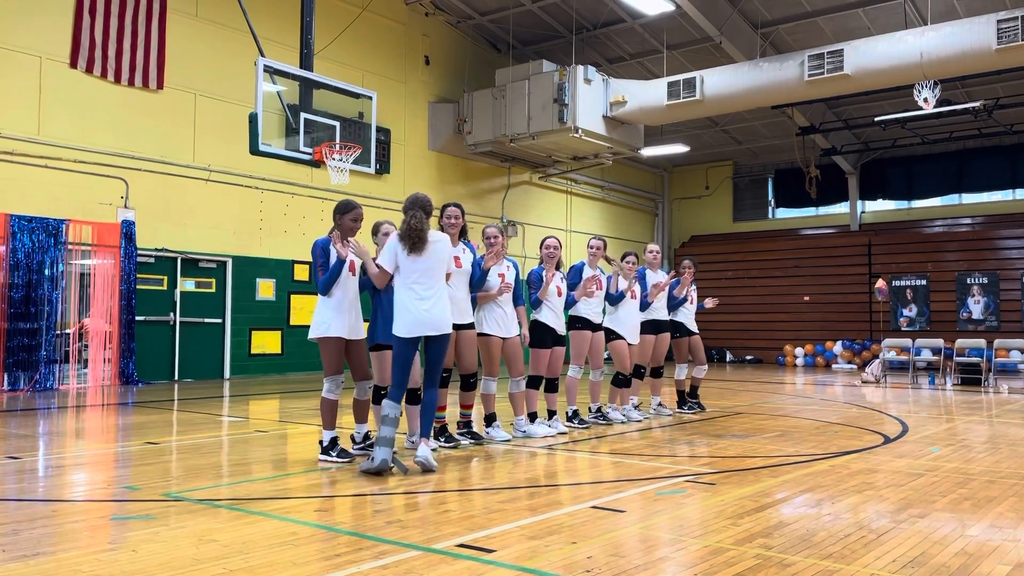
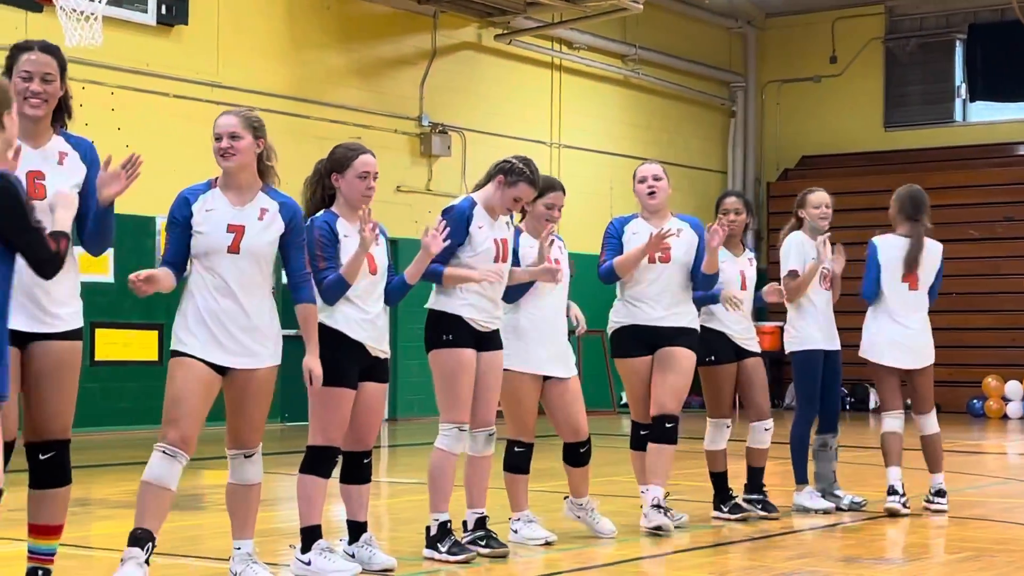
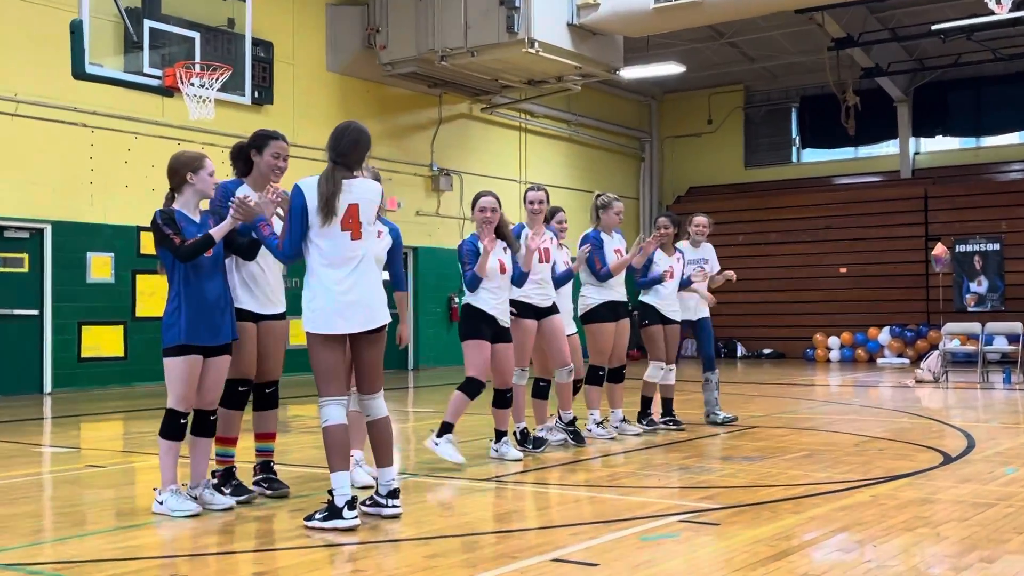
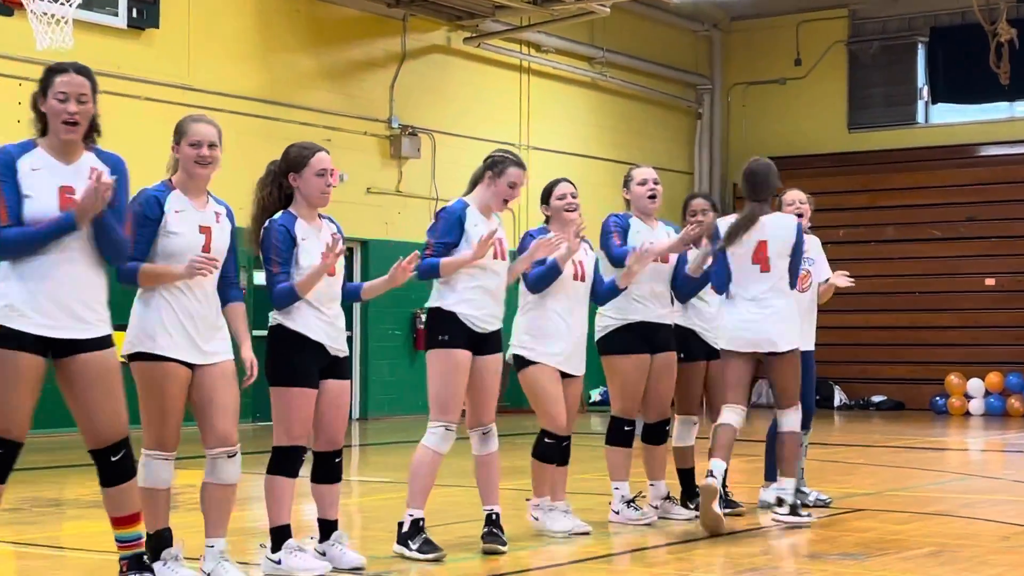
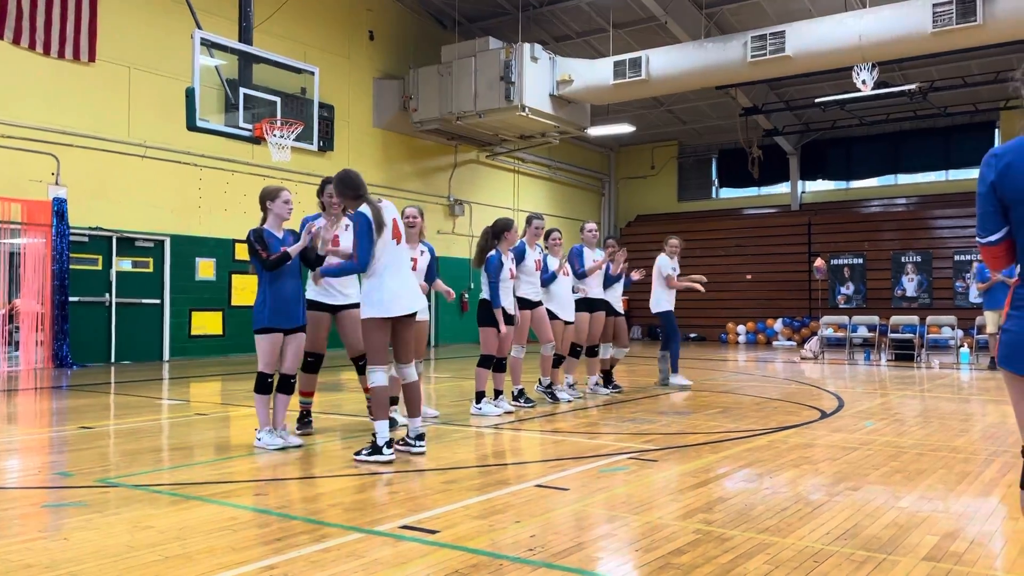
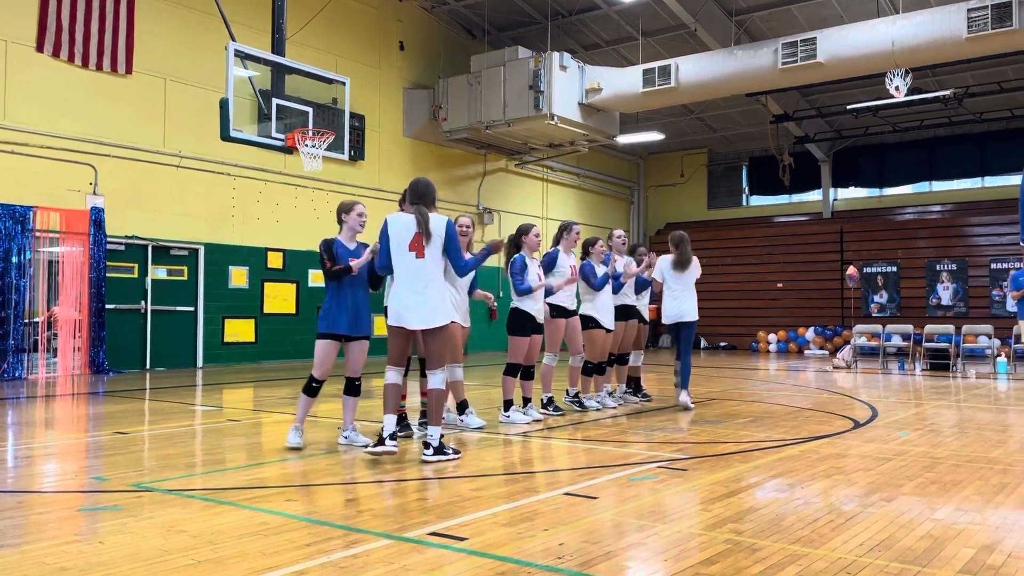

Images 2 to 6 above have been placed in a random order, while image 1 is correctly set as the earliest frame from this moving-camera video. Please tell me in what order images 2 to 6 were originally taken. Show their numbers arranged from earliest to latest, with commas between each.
6, 5, 3, 4, 2
